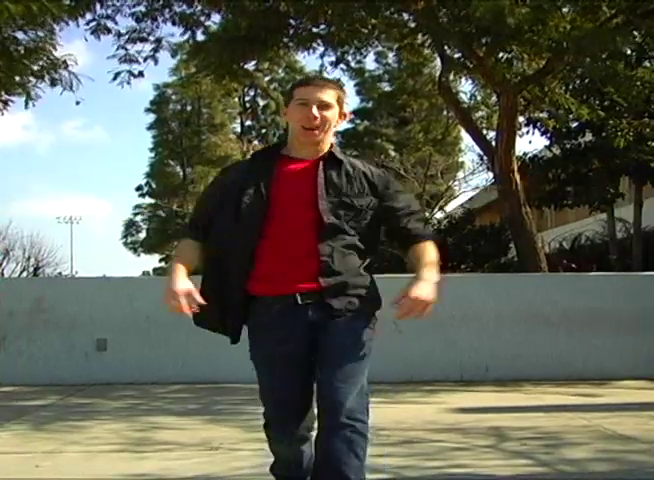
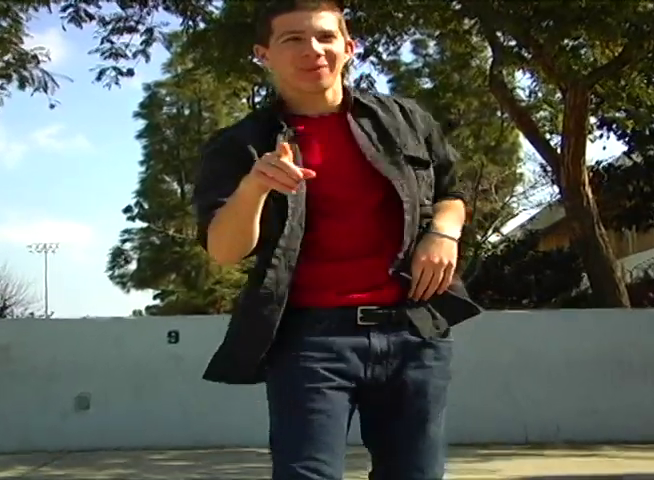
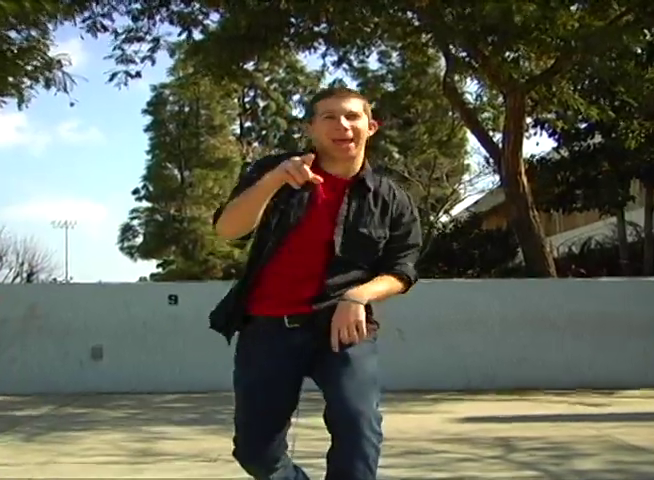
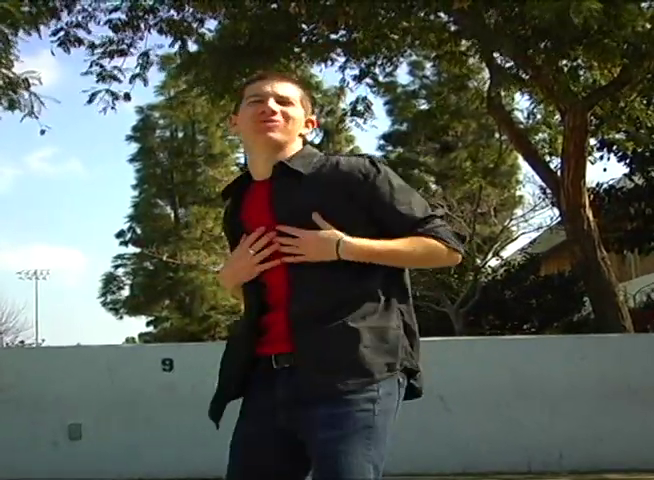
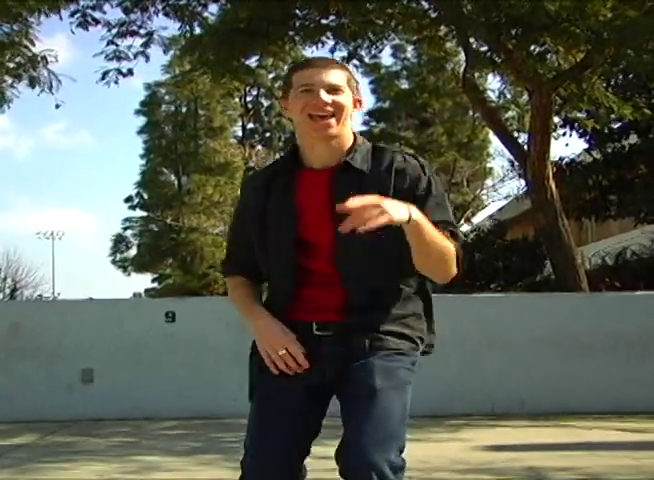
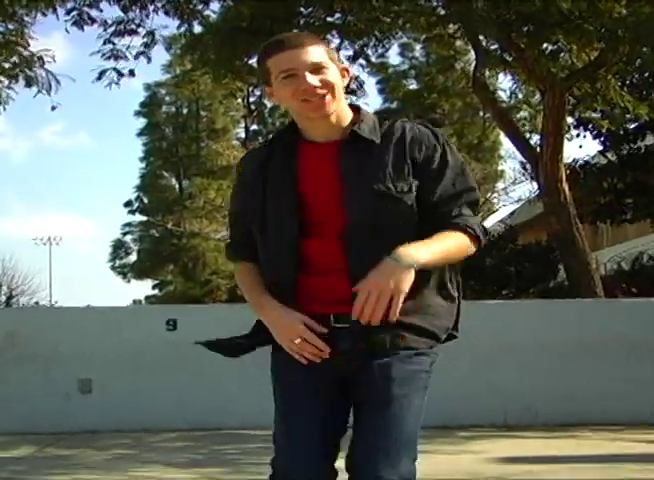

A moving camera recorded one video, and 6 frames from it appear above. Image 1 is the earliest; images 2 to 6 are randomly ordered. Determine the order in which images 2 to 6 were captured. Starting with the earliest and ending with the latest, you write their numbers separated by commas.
3, 5, 6, 2, 4
